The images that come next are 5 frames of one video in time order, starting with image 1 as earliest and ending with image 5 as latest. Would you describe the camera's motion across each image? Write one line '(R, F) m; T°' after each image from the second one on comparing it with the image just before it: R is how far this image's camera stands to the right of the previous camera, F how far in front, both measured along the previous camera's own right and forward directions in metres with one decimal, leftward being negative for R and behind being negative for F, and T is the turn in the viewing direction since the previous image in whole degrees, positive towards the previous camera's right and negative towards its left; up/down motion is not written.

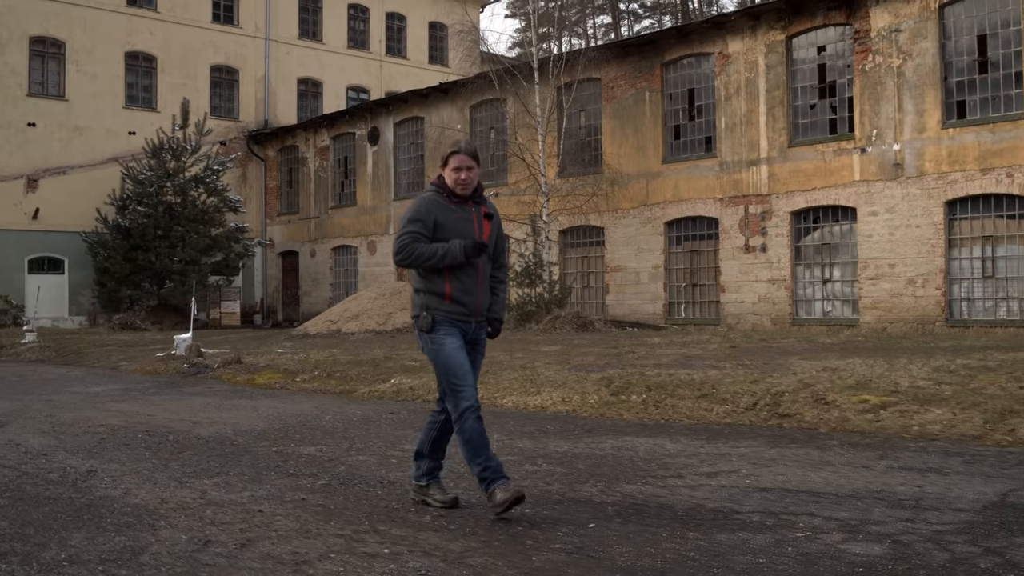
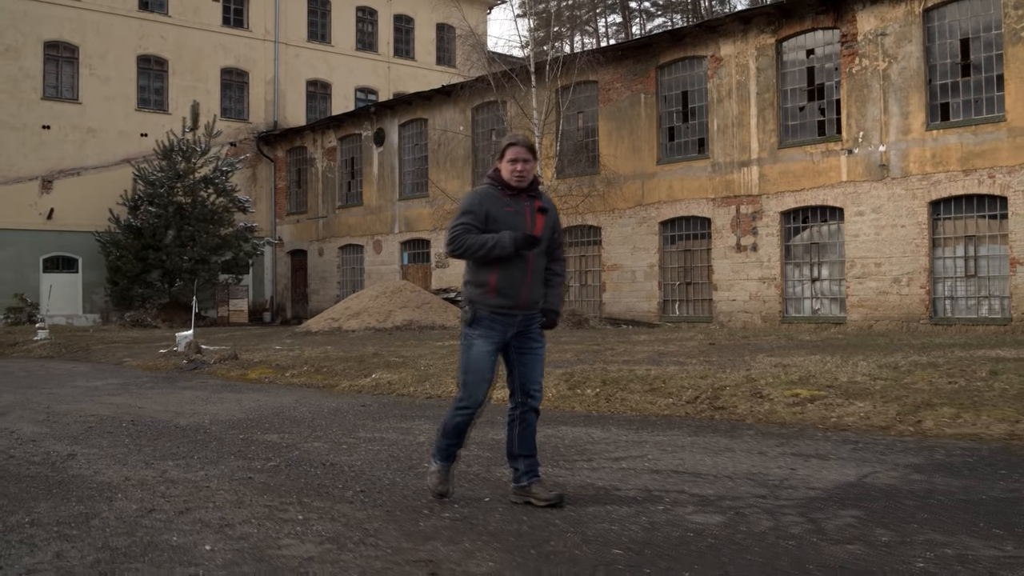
(+0.5, -0.5) m; -1°
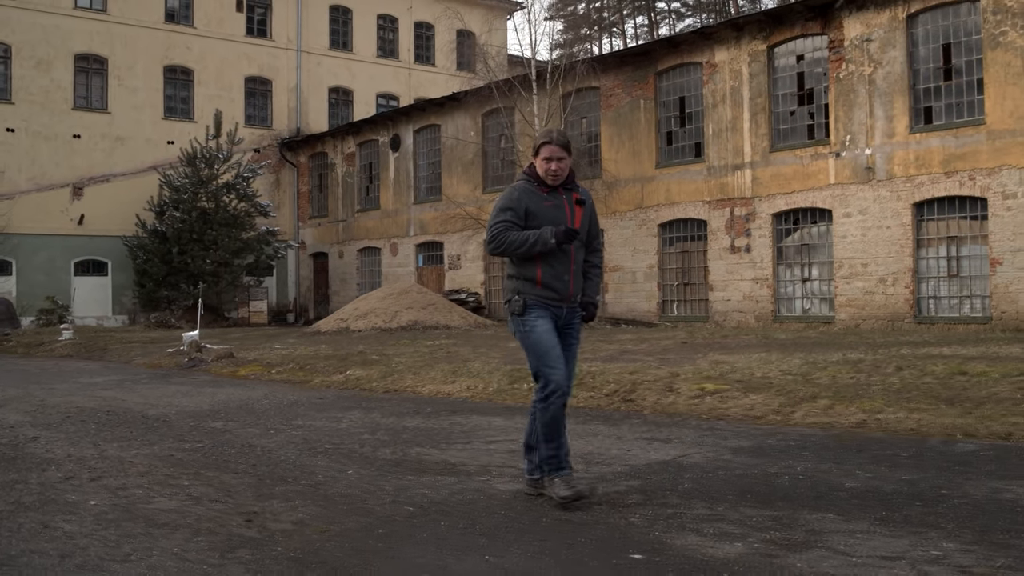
(+1.0, -0.7) m; -2°
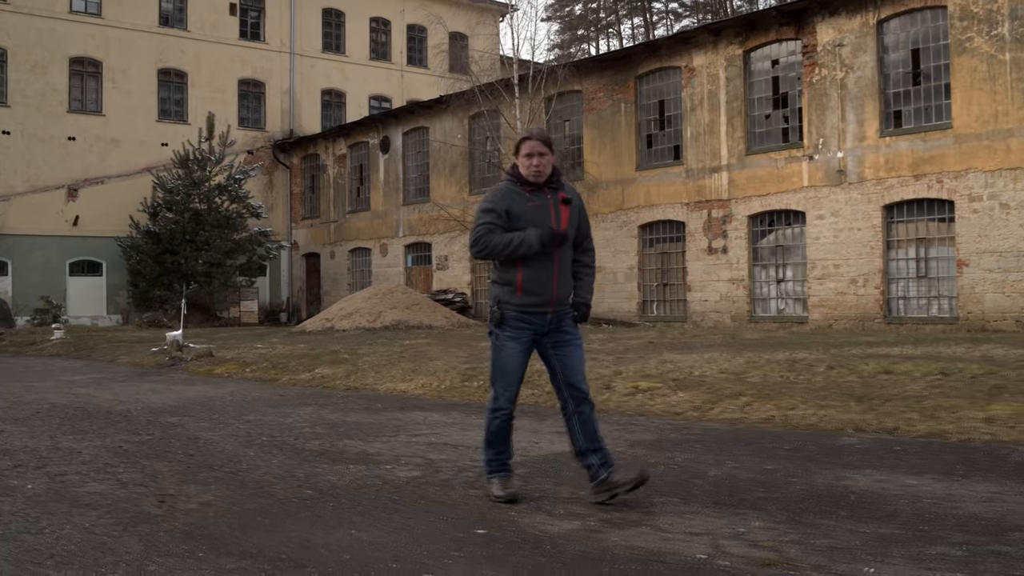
(+0.5, -0.4) m; 0°
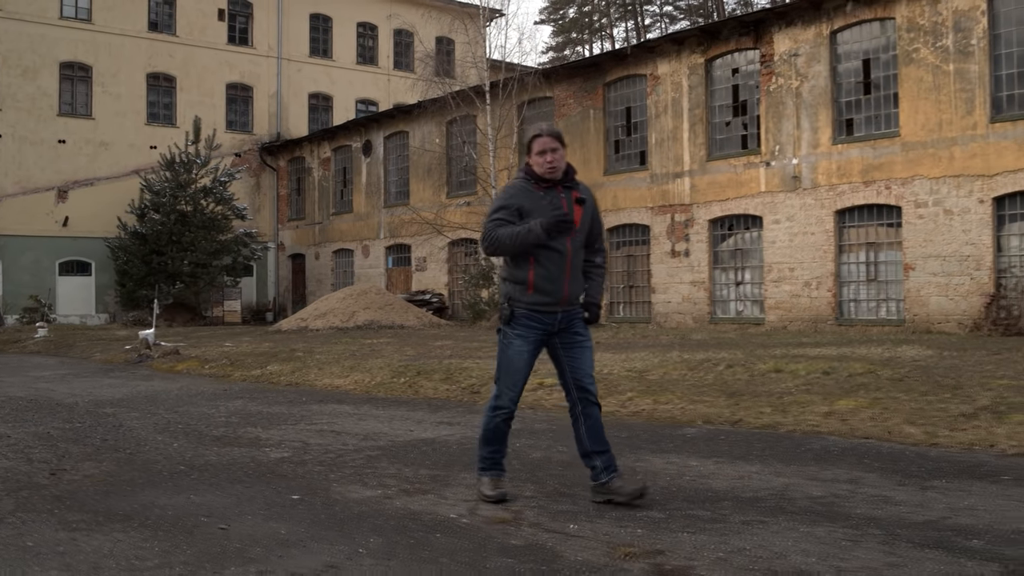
(+0.9, -0.7) m; 0°
